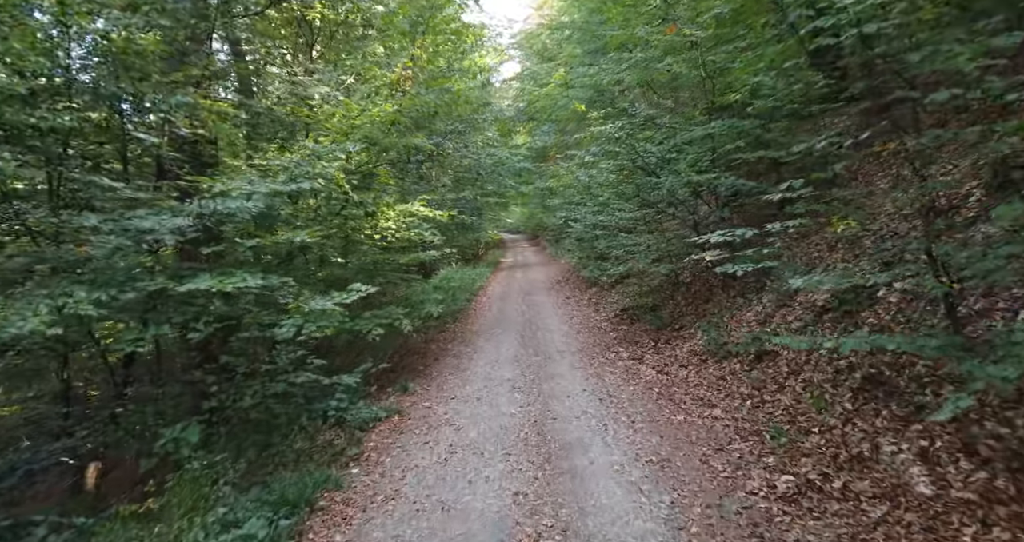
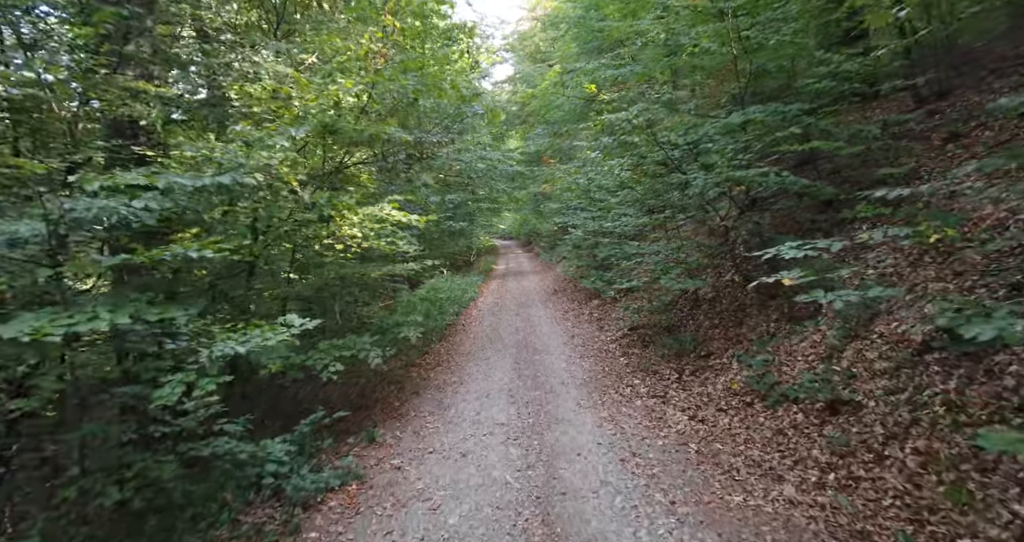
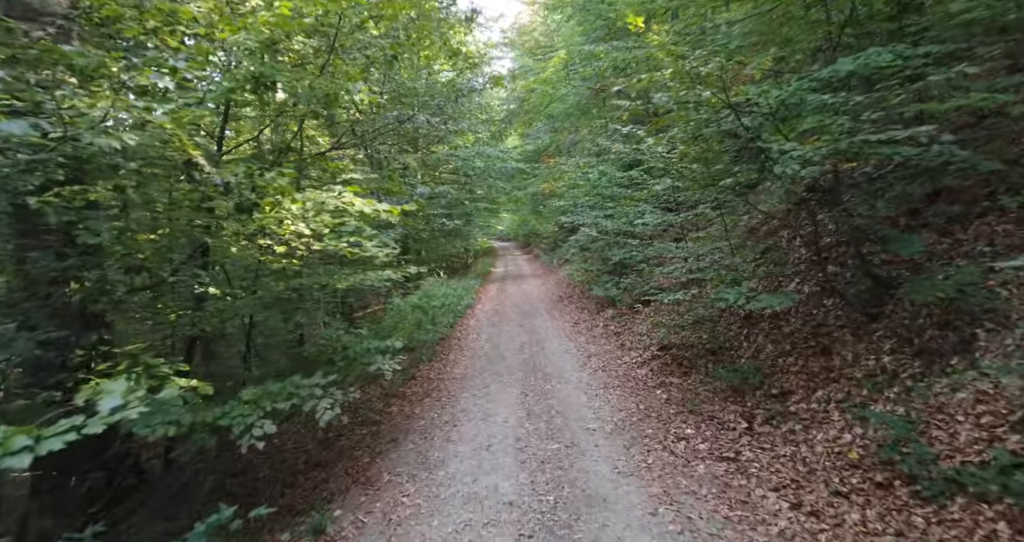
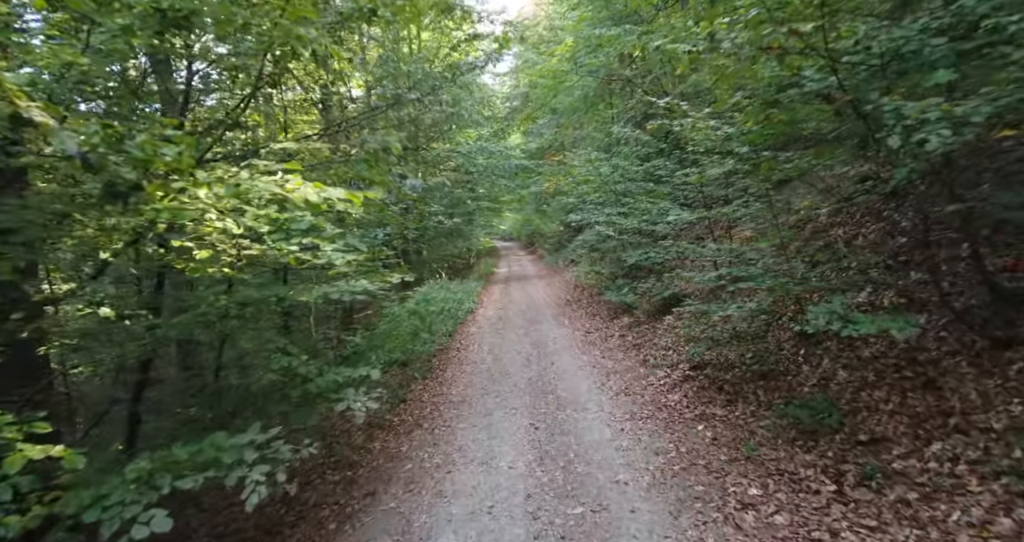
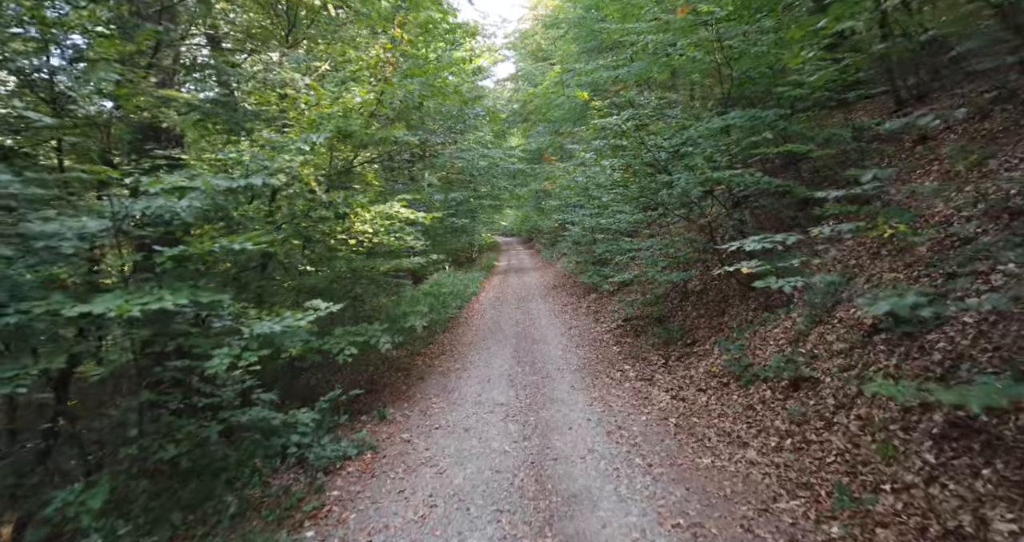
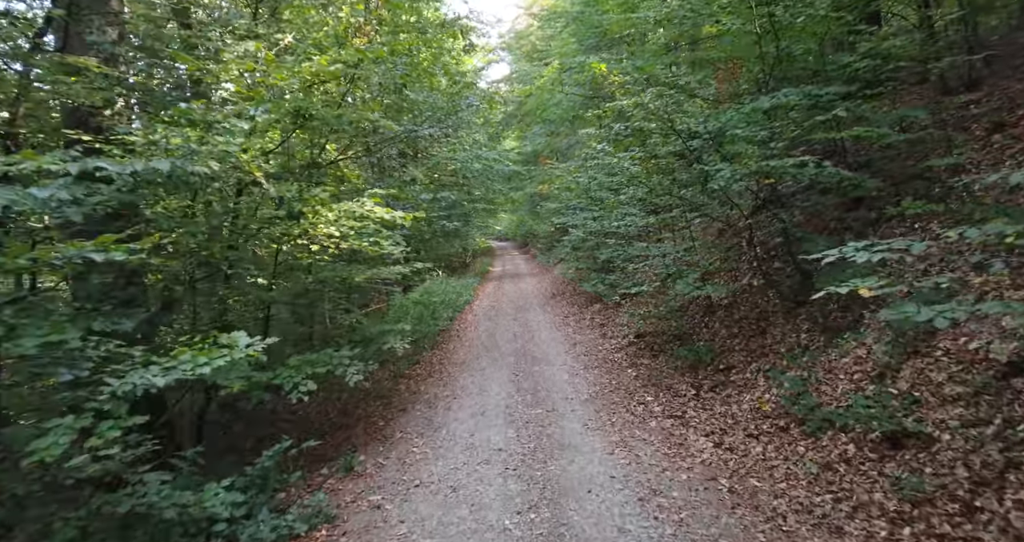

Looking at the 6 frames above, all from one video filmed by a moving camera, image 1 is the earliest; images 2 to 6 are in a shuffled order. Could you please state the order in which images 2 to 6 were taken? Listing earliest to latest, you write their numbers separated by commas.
5, 2, 6, 3, 4
